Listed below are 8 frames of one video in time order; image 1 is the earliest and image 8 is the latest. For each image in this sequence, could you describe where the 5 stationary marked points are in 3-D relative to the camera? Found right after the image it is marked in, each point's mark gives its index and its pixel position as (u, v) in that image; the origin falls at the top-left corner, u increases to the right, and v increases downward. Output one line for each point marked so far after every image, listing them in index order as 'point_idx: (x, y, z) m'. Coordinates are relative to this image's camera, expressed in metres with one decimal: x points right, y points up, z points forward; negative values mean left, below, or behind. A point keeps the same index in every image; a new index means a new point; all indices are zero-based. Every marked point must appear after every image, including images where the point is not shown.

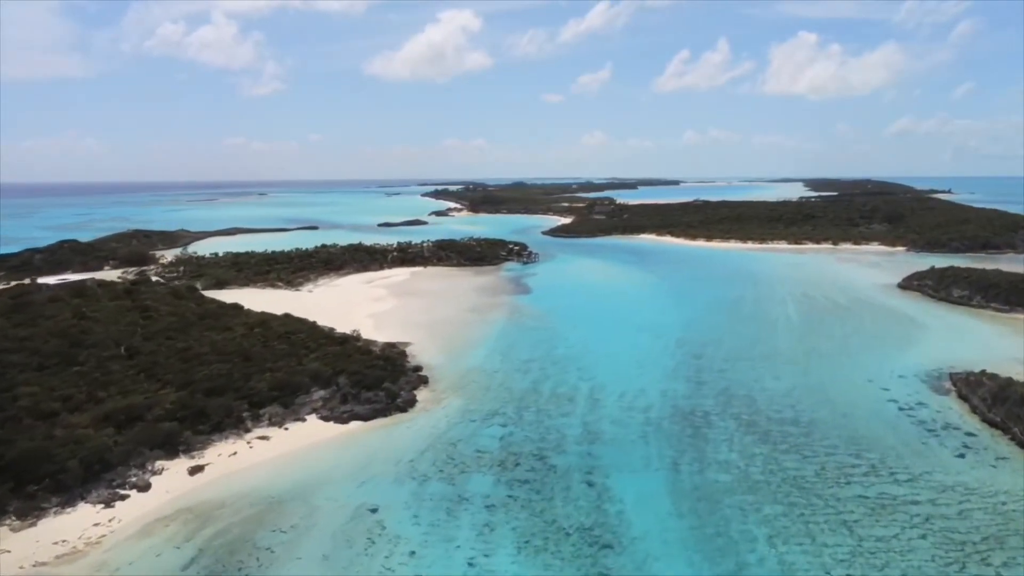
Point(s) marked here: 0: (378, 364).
0: (-3.2, -1.8, +17.3) m
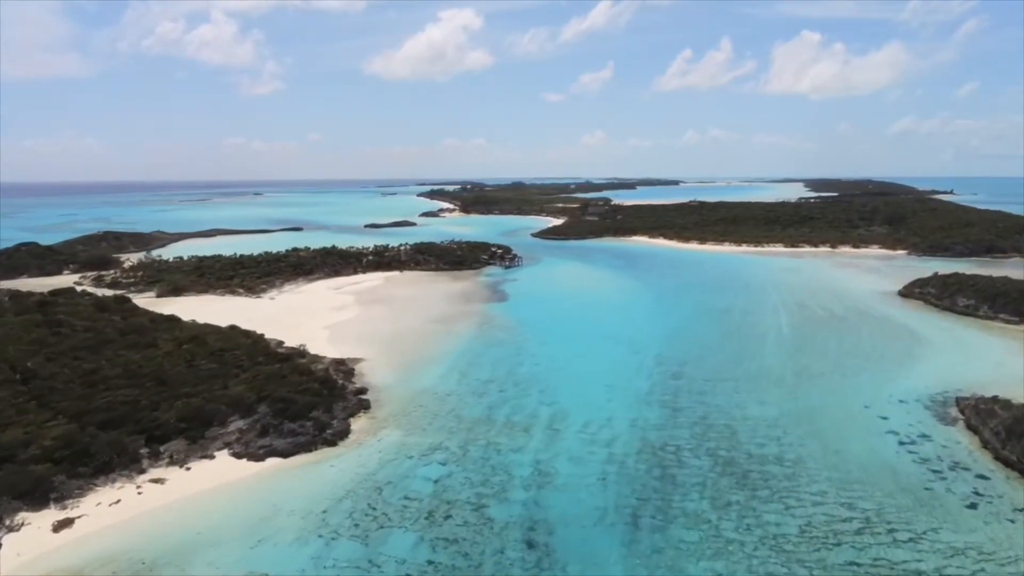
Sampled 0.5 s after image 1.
0: (-4.2, -2.1, +15.4) m
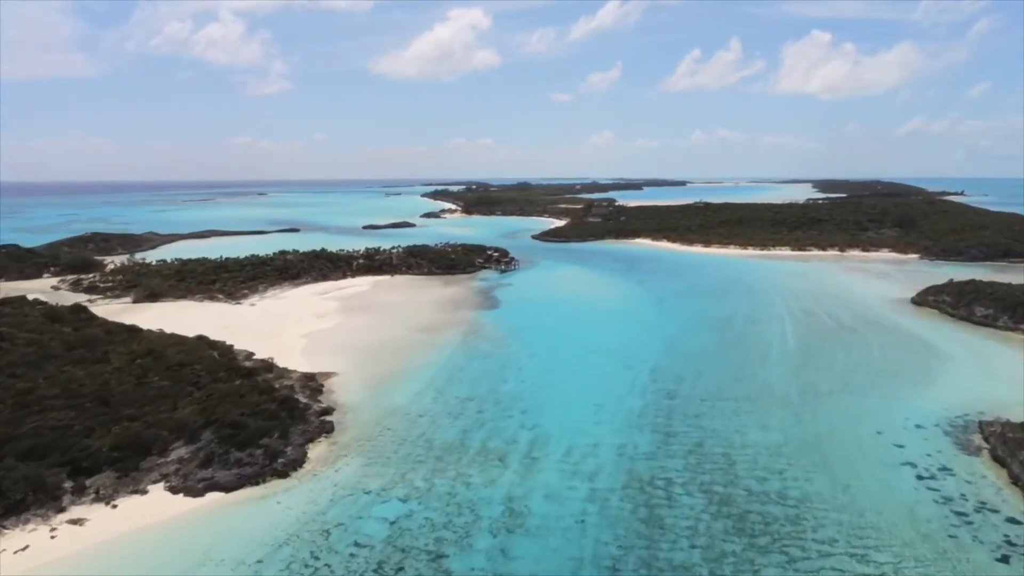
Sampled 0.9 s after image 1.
0: (-4.6, -2.3, +14.1) m
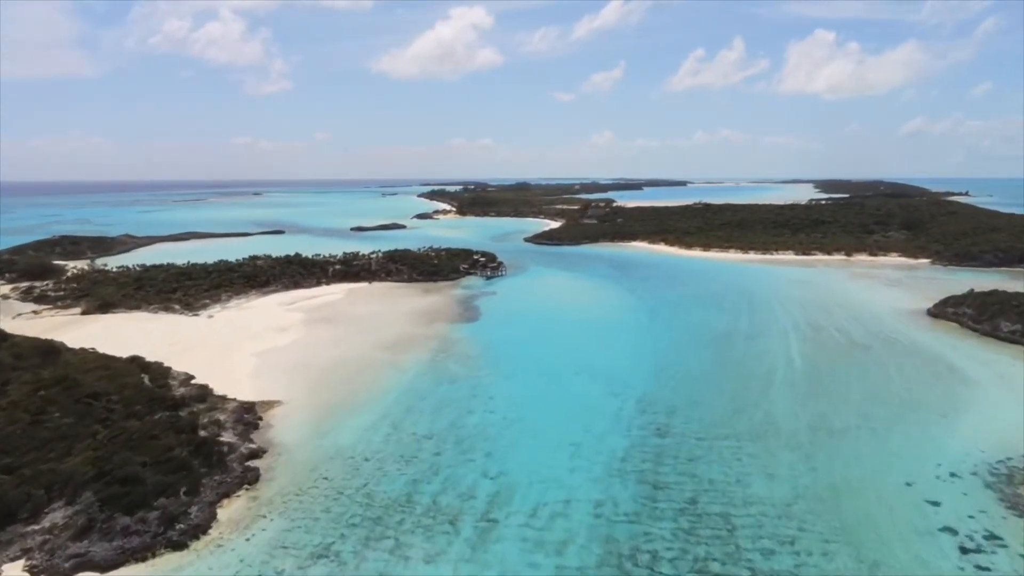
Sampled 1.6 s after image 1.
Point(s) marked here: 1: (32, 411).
0: (-5.3, -2.7, +11.8) m
1: (-8.5, -2.2, +13.1) m
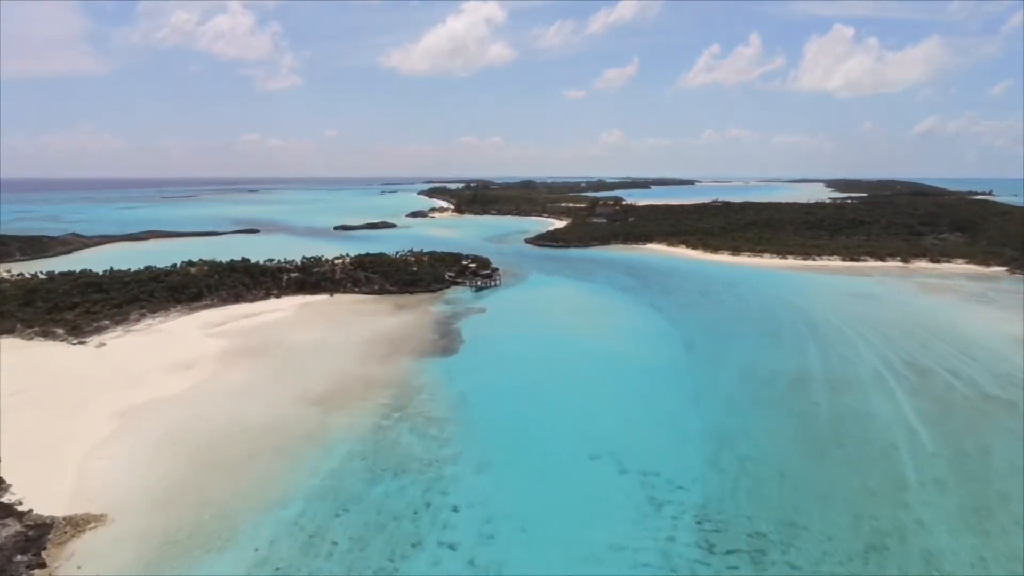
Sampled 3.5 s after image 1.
0: (-5.7, -3.2, +5.5) m
1: (-8.9, -2.7, +6.8) m
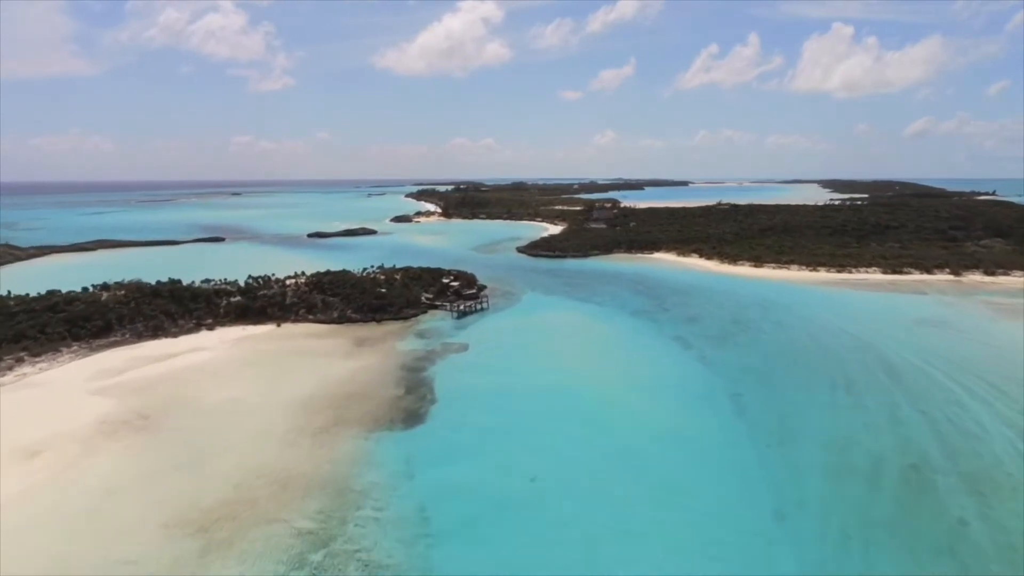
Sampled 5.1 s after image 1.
0: (-5.7, -4.0, +0.3) m
1: (-8.9, -3.5, +1.6) m
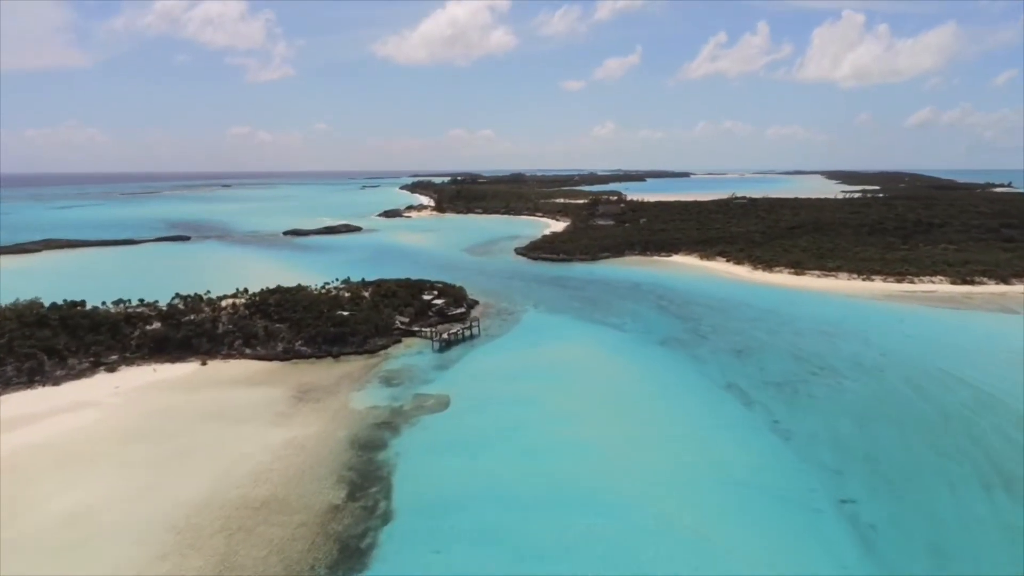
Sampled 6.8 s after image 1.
0: (-5.7, -4.9, -4.8) m
1: (-9.0, -4.3, -3.6) m
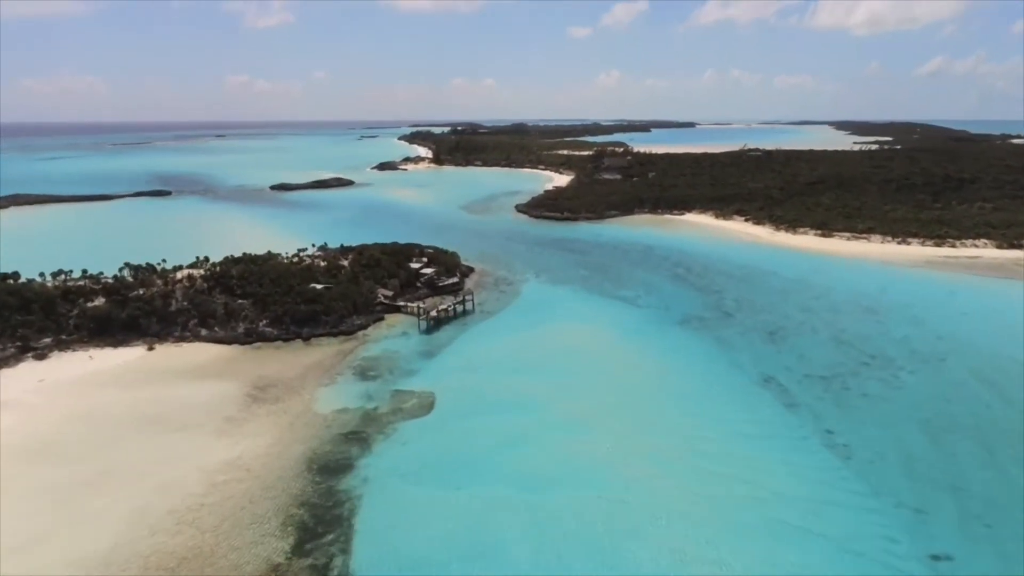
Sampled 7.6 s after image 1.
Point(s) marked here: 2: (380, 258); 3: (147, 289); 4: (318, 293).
0: (-5.9, -5.7, -6.9) m
1: (-9.1, -5.1, -5.7) m
2: (-3.4, +0.8, +19.0) m
3: (-7.8, -0.1, +15.9) m
4: (-4.2, -0.2, +16.2) m
